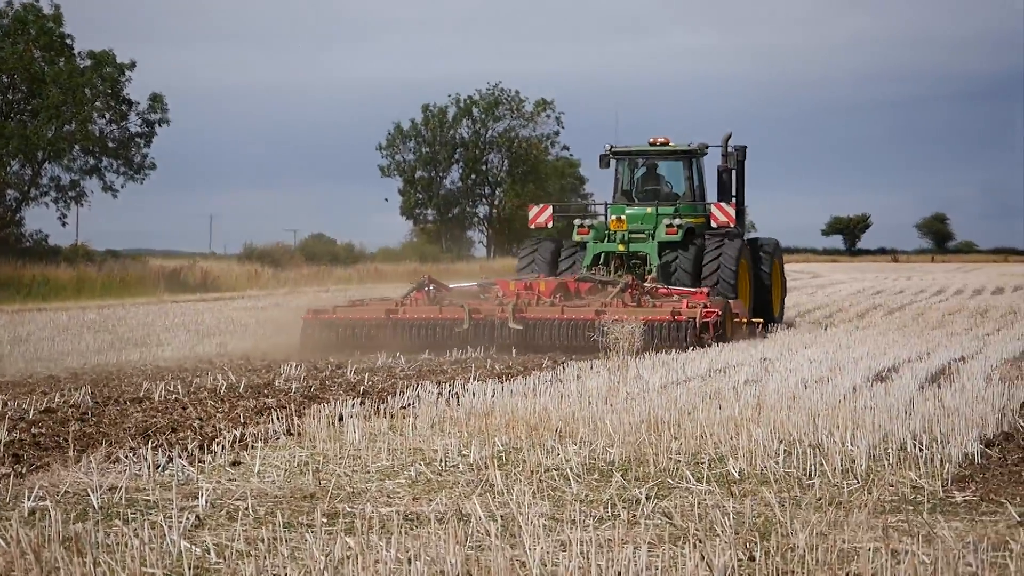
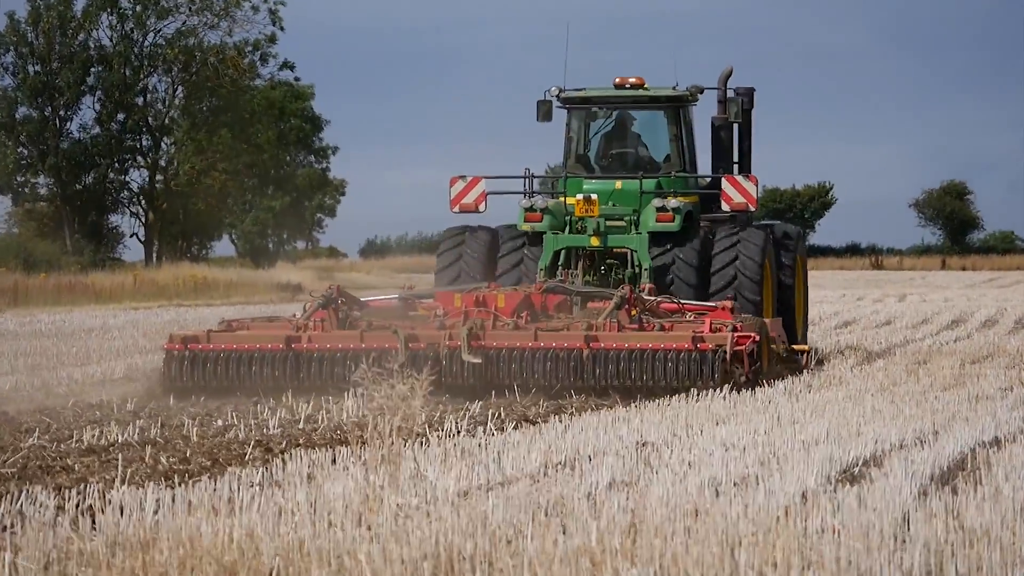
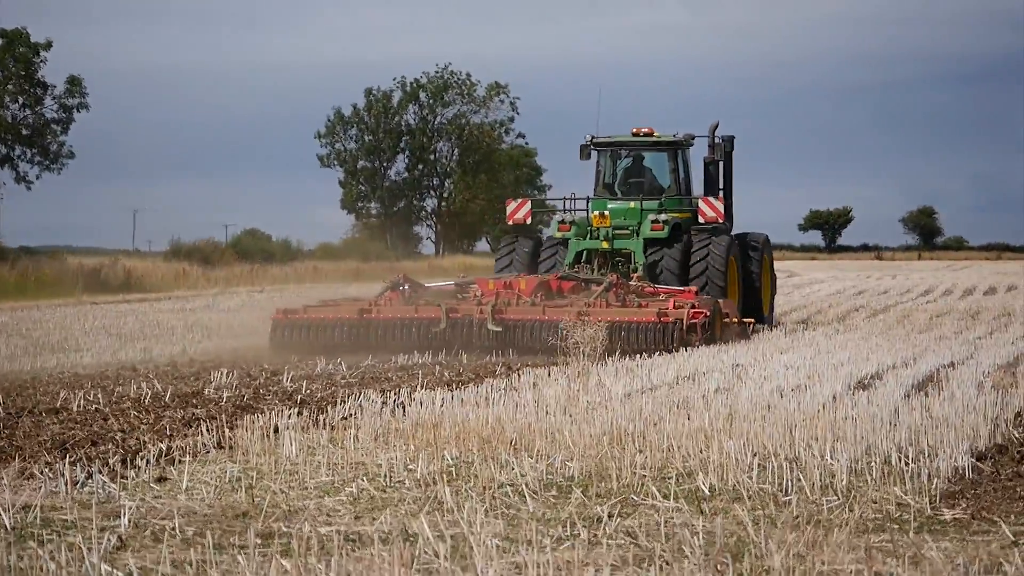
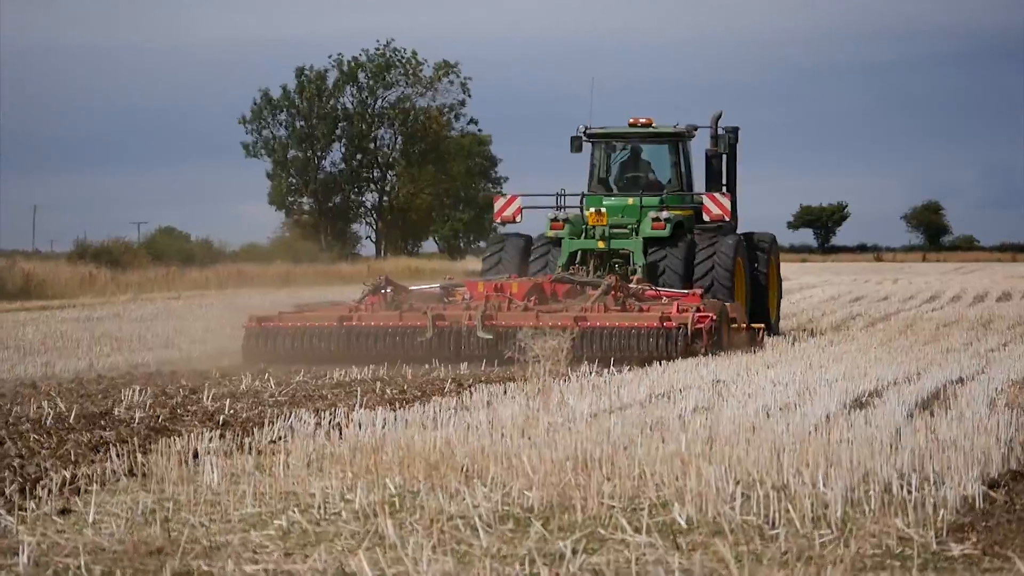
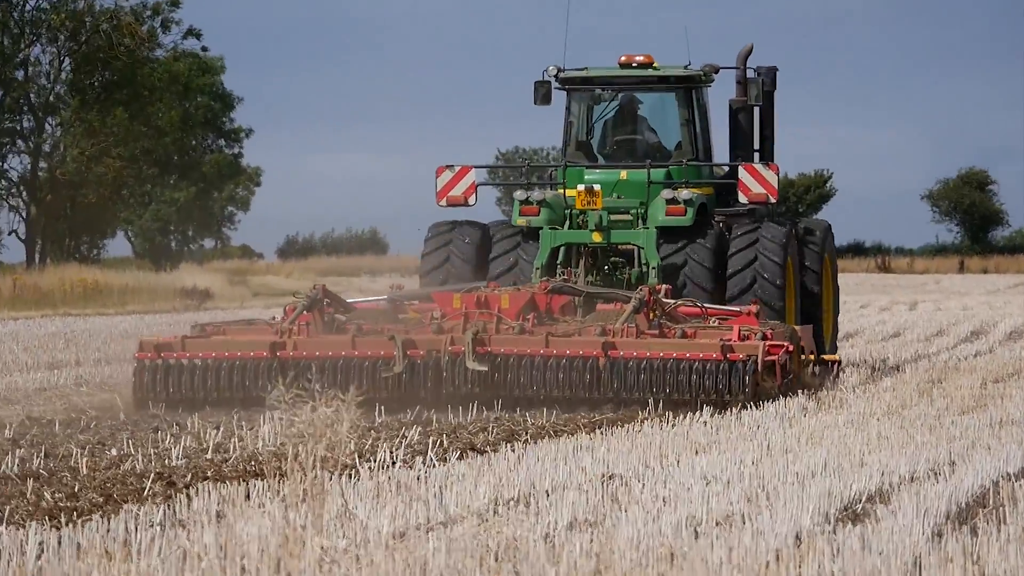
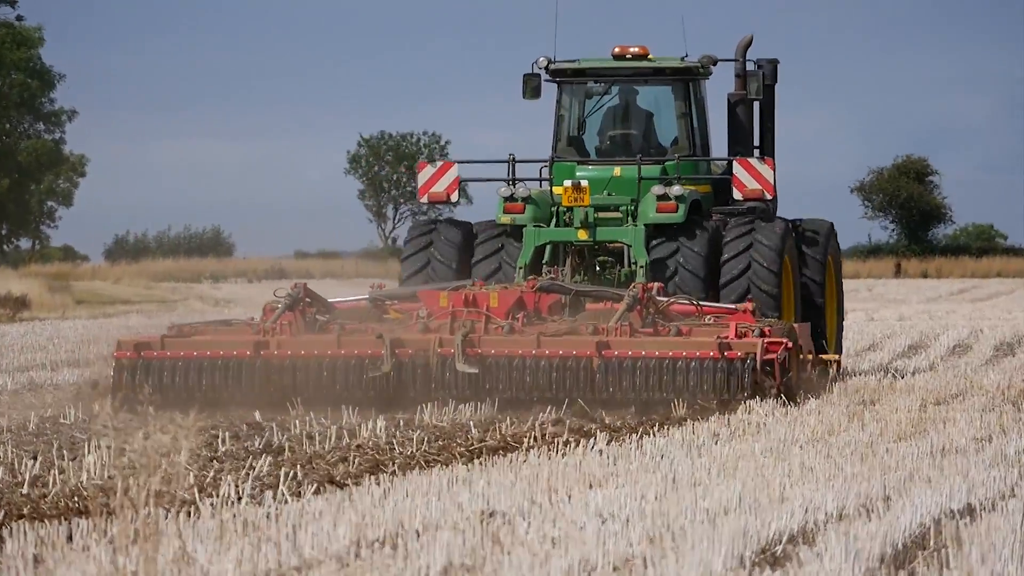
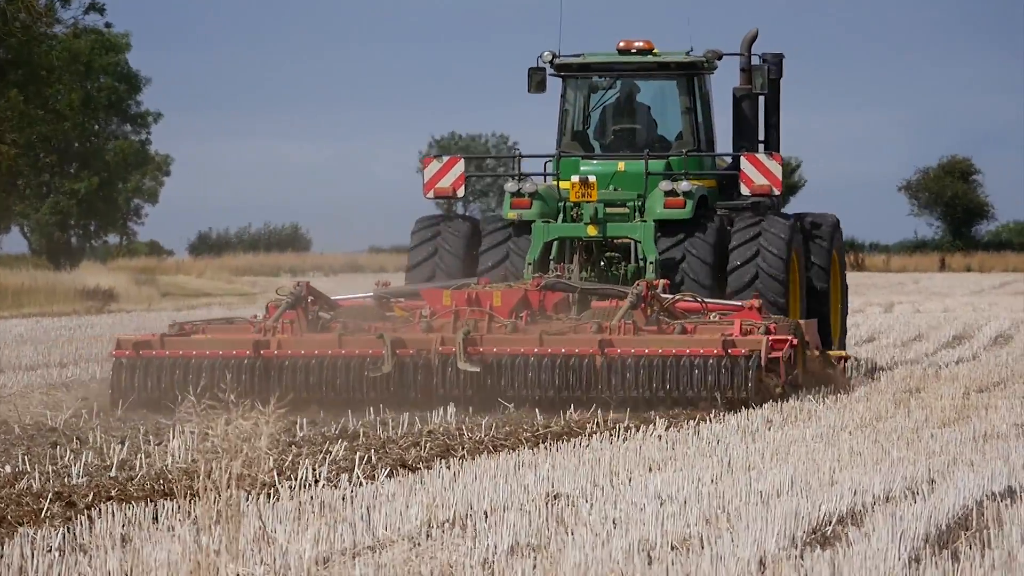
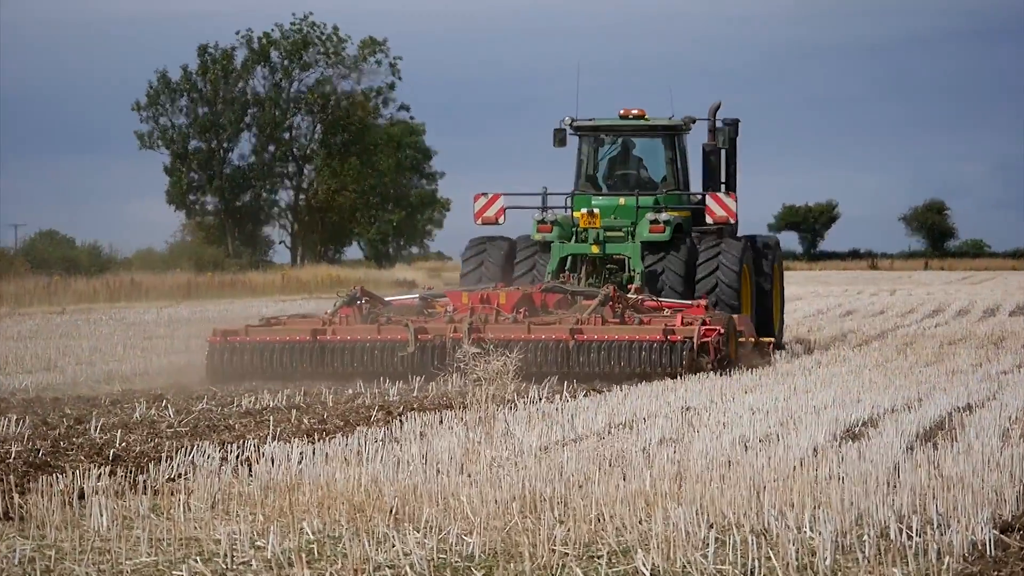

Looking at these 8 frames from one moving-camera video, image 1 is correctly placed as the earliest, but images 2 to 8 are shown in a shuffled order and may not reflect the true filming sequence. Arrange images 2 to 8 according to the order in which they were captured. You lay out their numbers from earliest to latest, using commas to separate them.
3, 4, 8, 2, 5, 7, 6
